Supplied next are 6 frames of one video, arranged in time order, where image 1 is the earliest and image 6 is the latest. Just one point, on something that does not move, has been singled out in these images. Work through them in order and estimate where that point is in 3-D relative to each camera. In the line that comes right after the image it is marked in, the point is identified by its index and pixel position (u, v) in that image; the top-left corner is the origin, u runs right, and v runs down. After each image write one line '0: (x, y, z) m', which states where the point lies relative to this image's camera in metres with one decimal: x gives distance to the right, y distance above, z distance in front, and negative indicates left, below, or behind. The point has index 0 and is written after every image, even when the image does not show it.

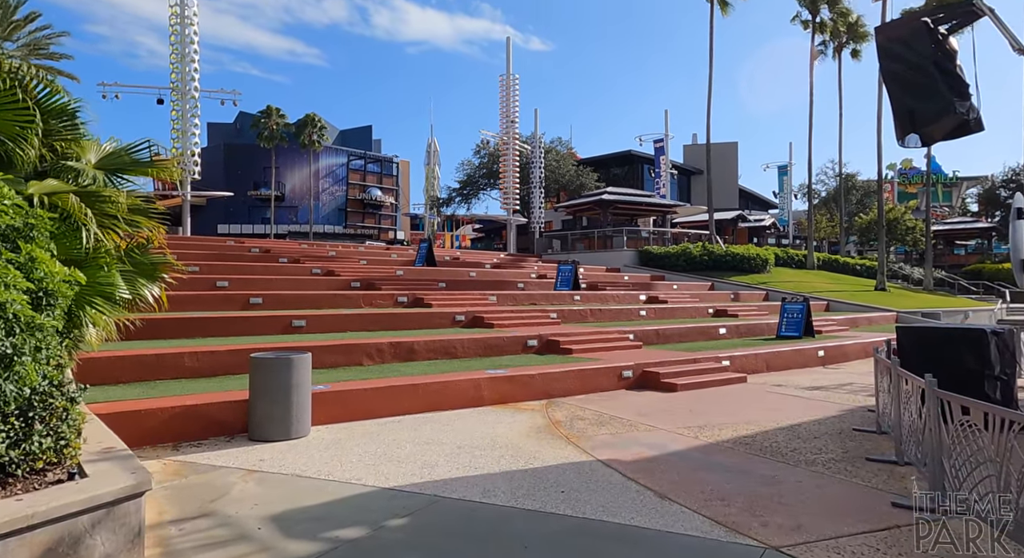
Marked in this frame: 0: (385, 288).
0: (-2.9, -0.2, +16.3) m
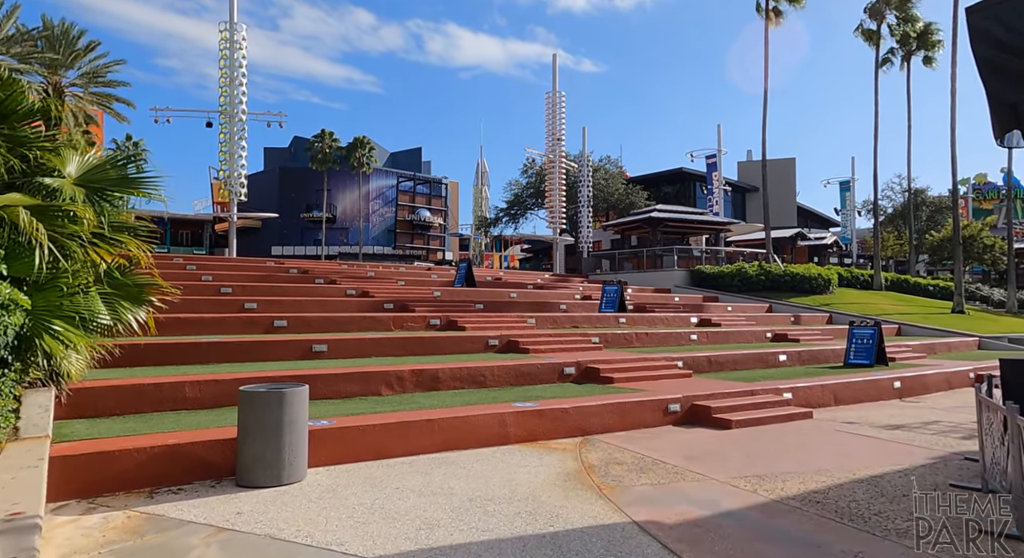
0: (-2.0, -0.7, +15.5) m
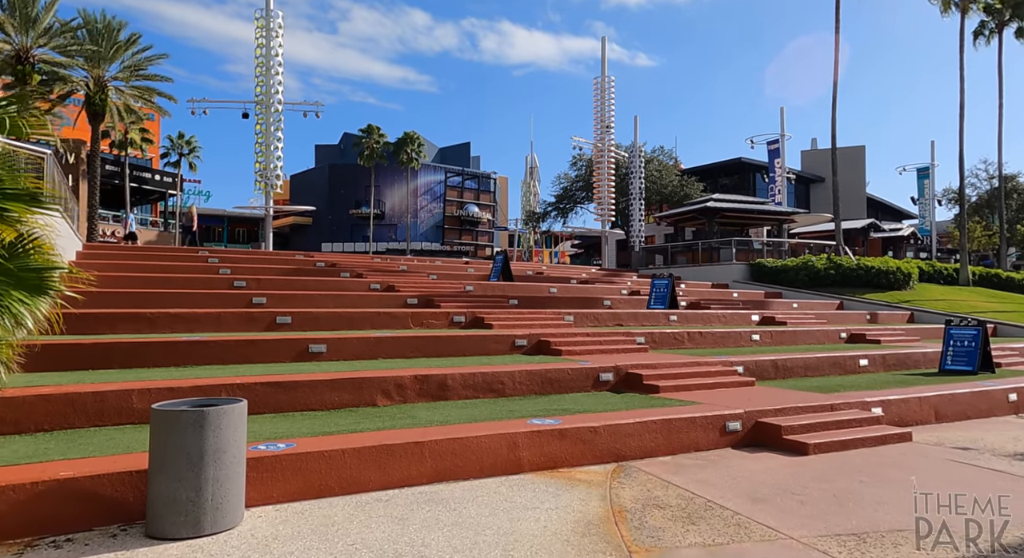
0: (-1.3, -0.5, +14.0) m
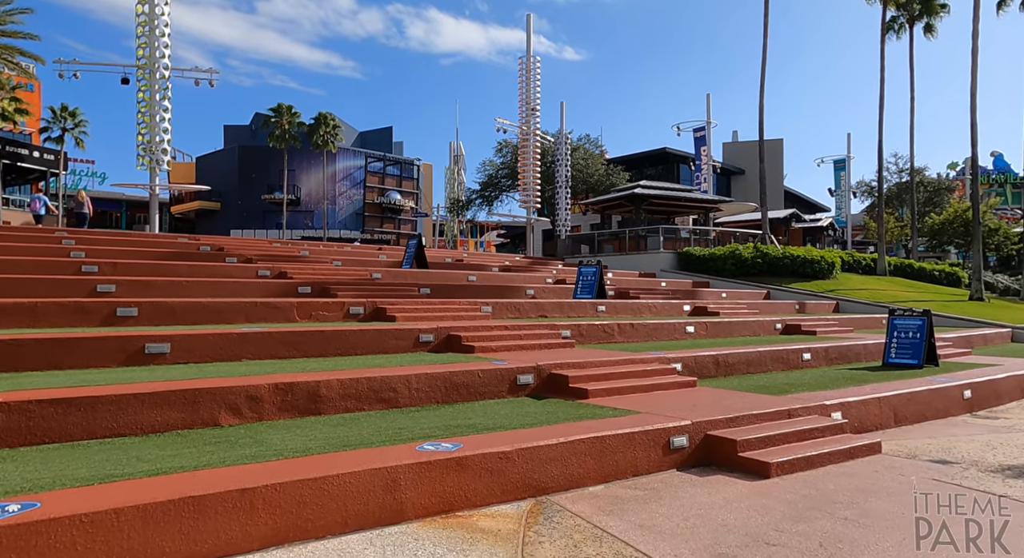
0: (-2.9, -0.2, +12.1) m
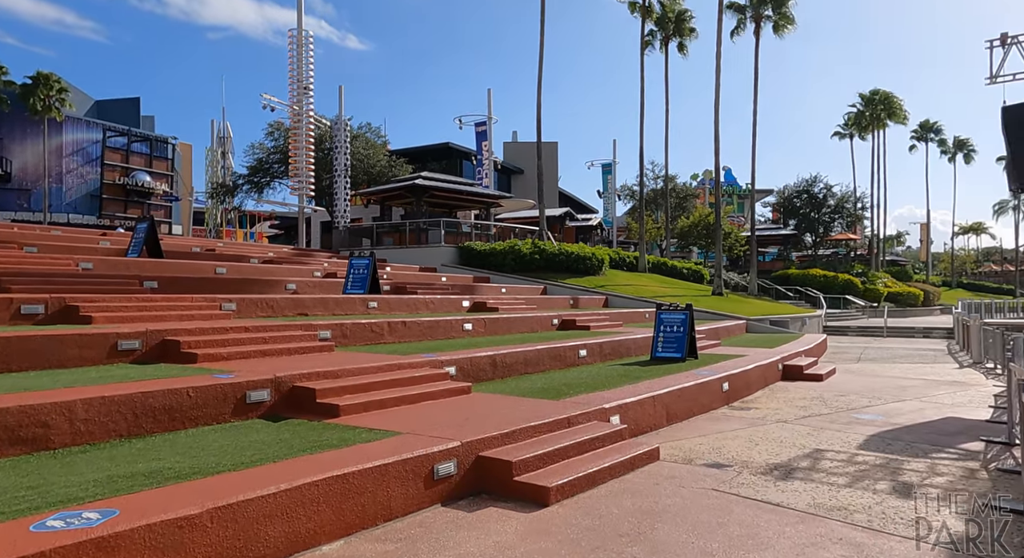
0: (-6.4, -0.1, +9.4) m
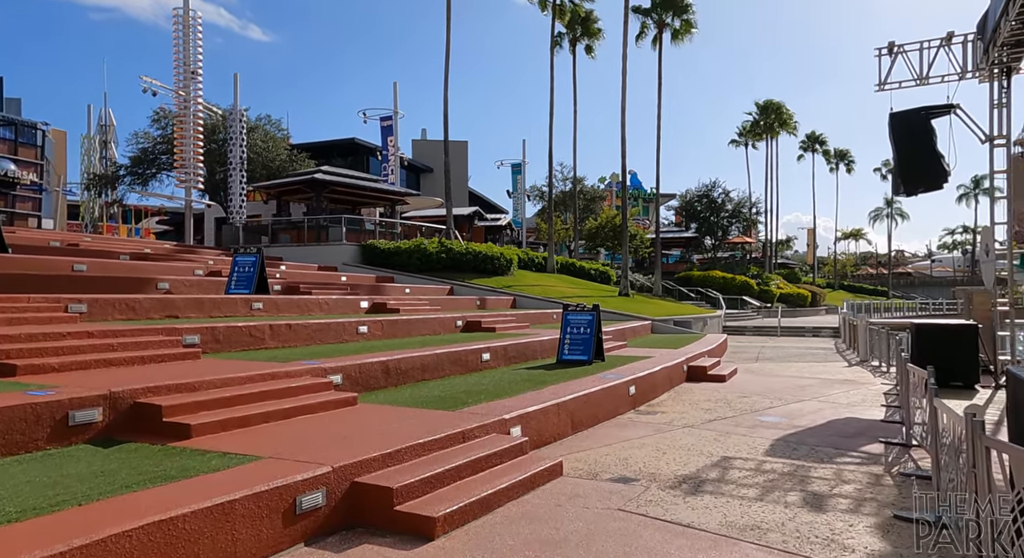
0: (-7.6, -0.1, +7.8) m
